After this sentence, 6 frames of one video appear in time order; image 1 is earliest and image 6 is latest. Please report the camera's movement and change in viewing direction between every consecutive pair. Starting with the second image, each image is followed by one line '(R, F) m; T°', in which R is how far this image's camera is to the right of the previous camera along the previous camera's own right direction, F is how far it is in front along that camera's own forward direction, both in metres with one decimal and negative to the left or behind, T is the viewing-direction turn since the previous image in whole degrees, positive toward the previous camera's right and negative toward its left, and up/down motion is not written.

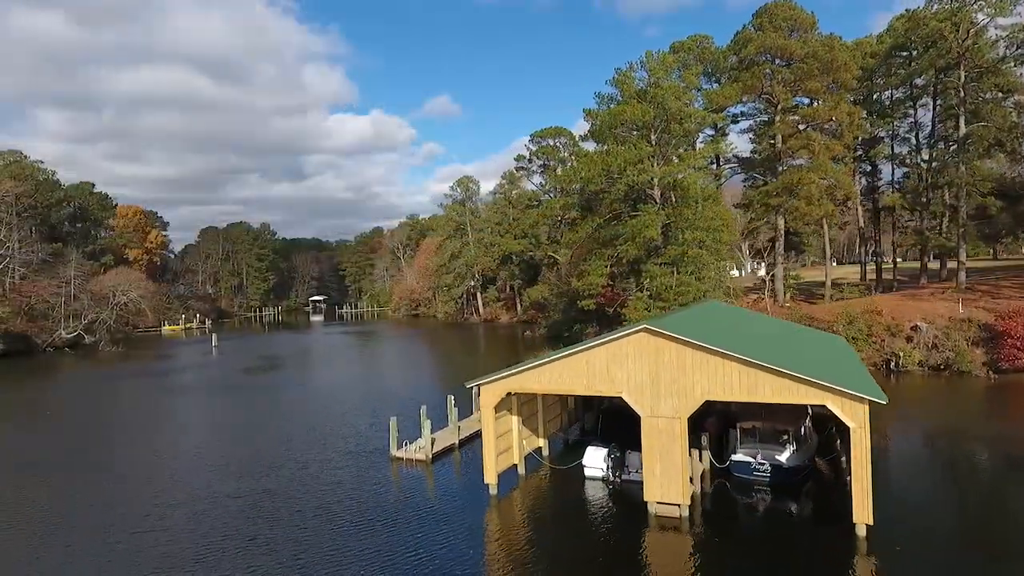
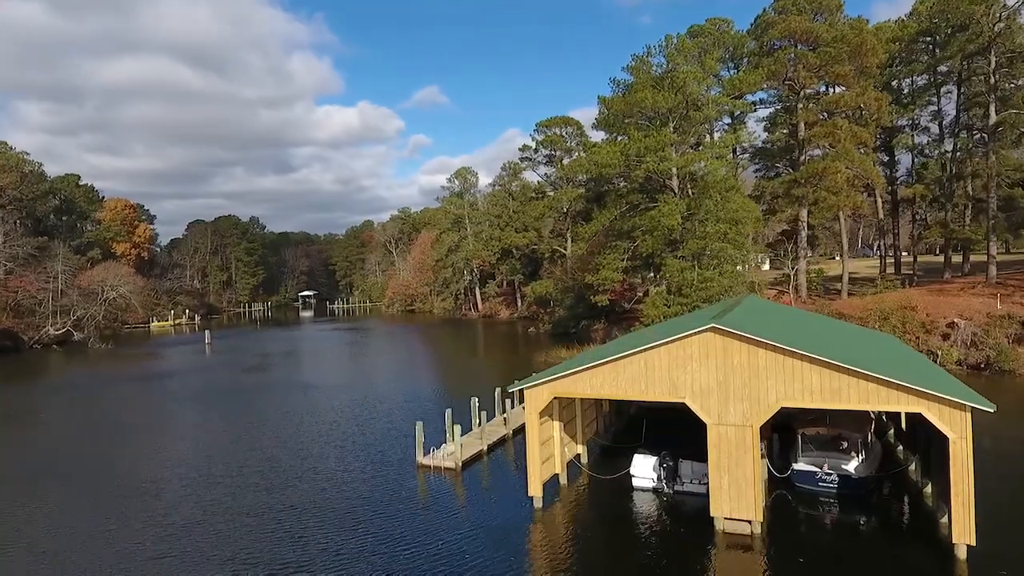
(-1.2, +1.5) m; +2°
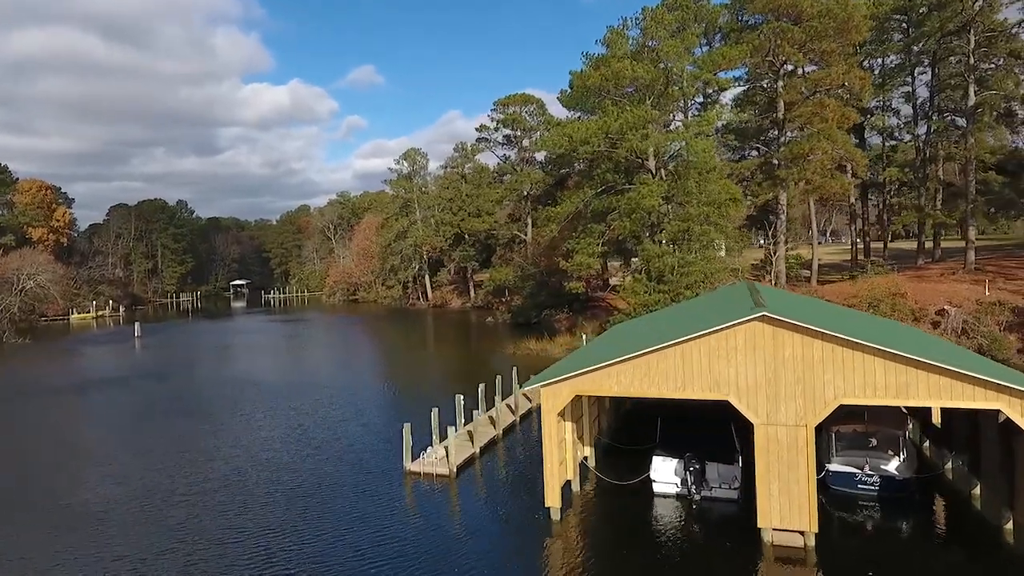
(-1.4, +2.0) m; +5°
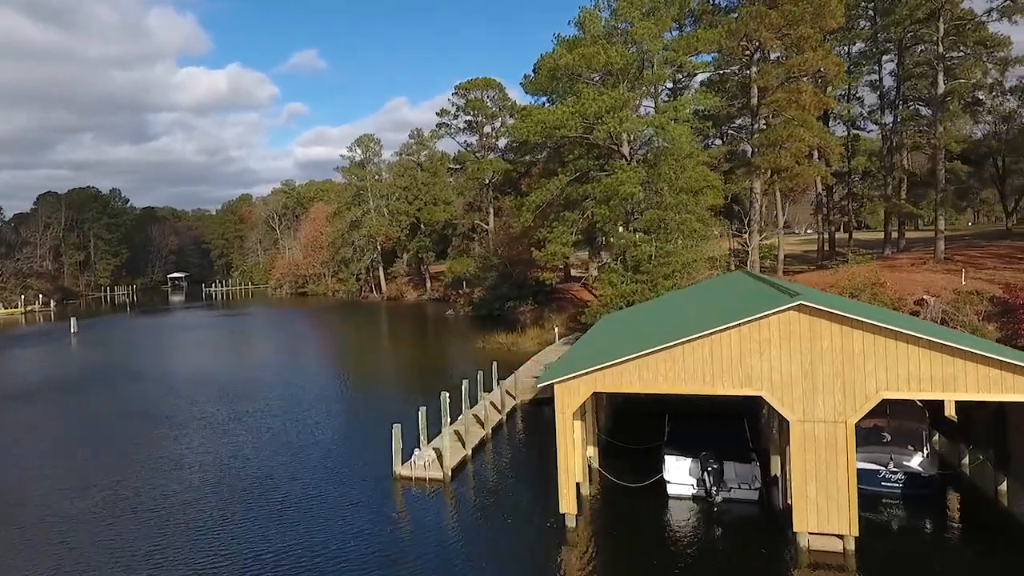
(-1.1, +1.2) m; +4°
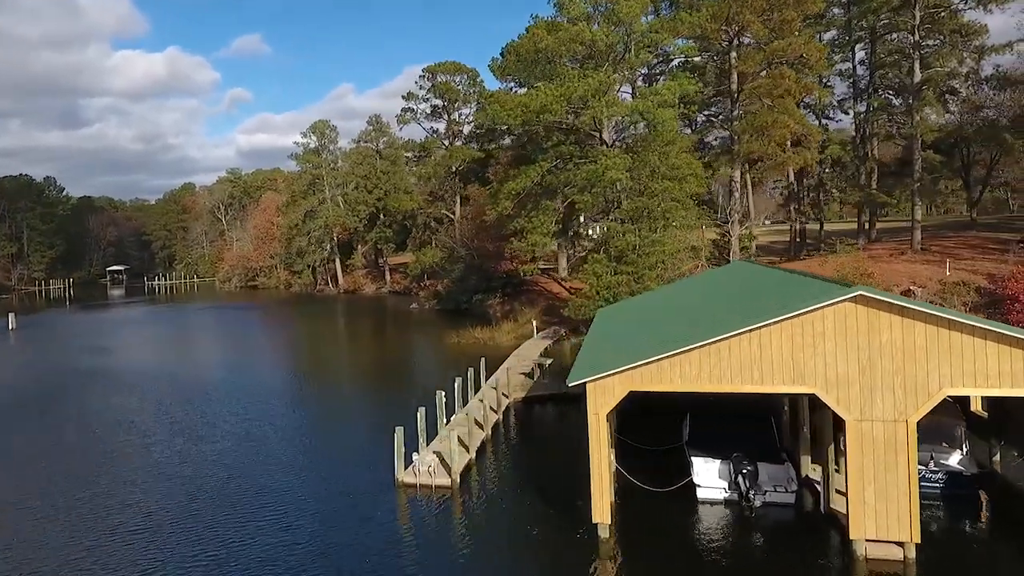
(-1.2, +1.2) m; +4°
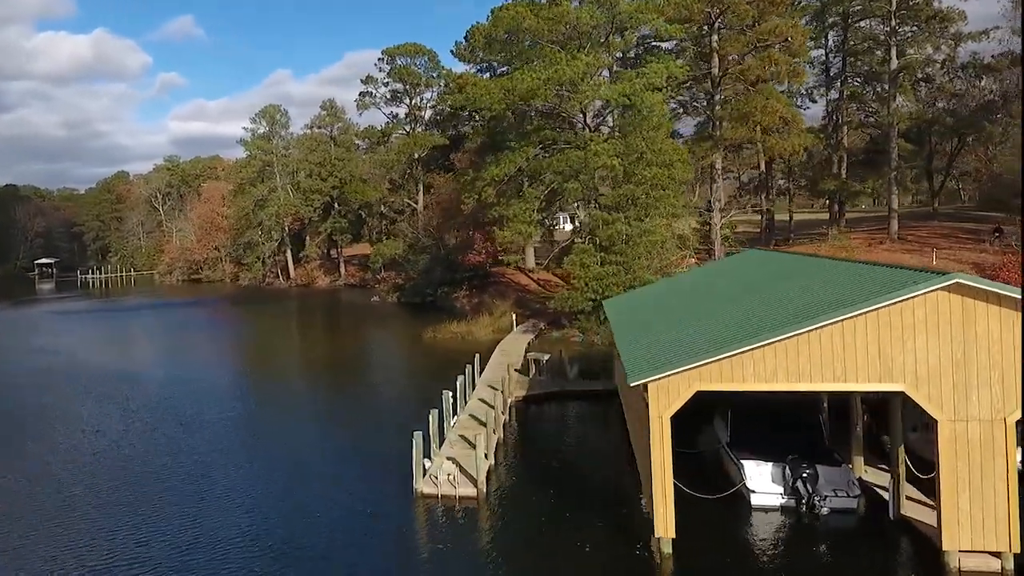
(-1.5, +1.4) m; +5°
